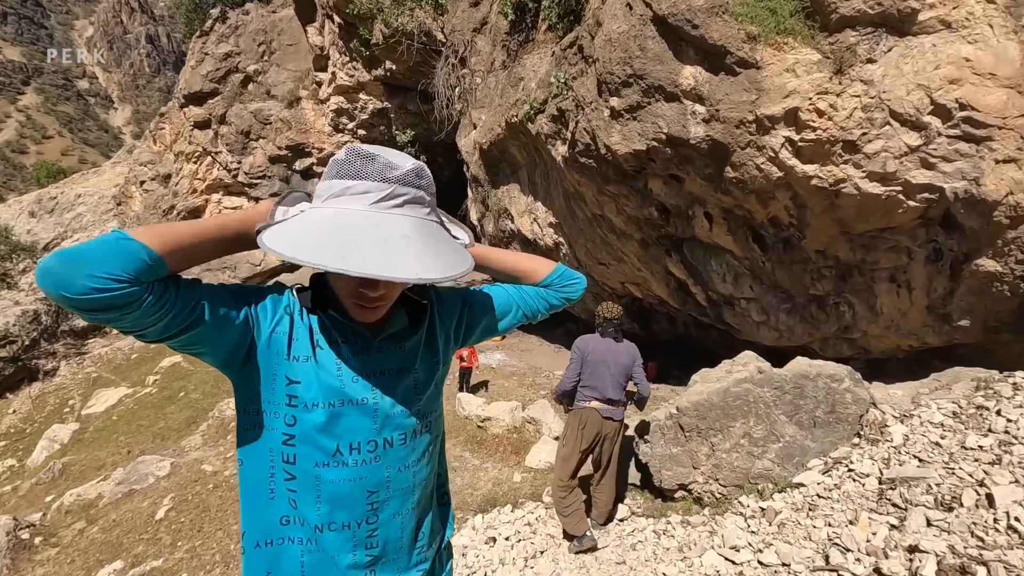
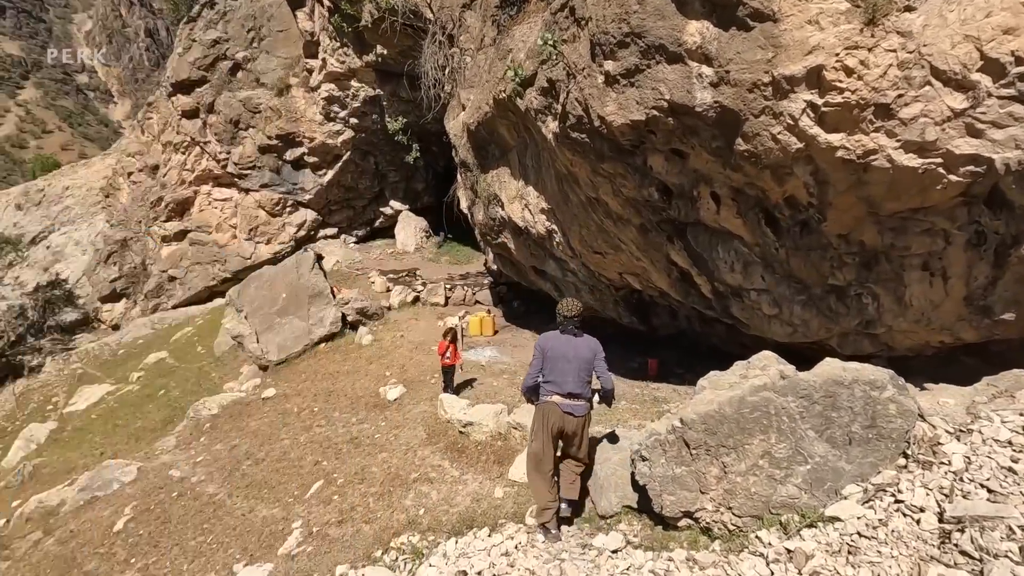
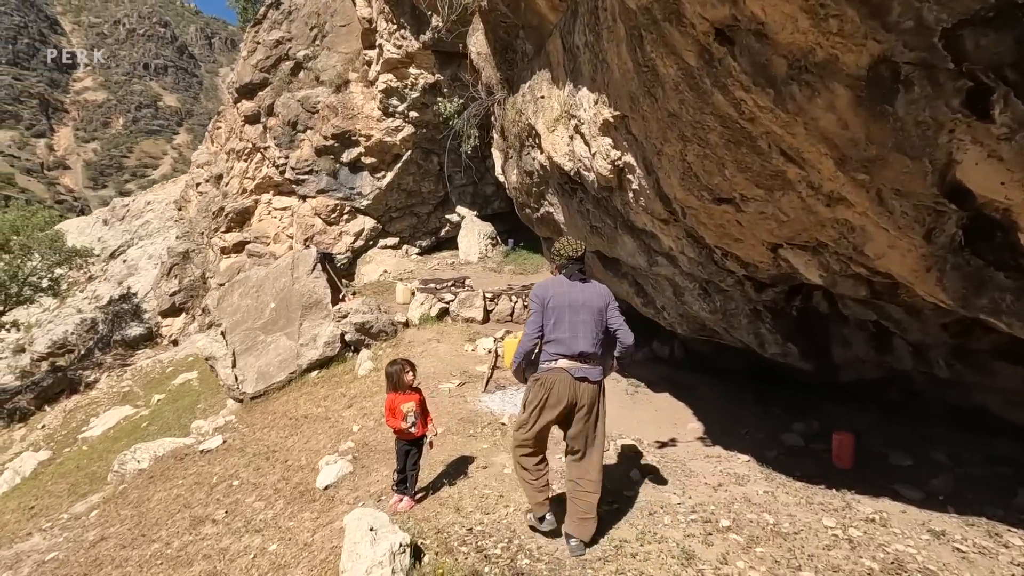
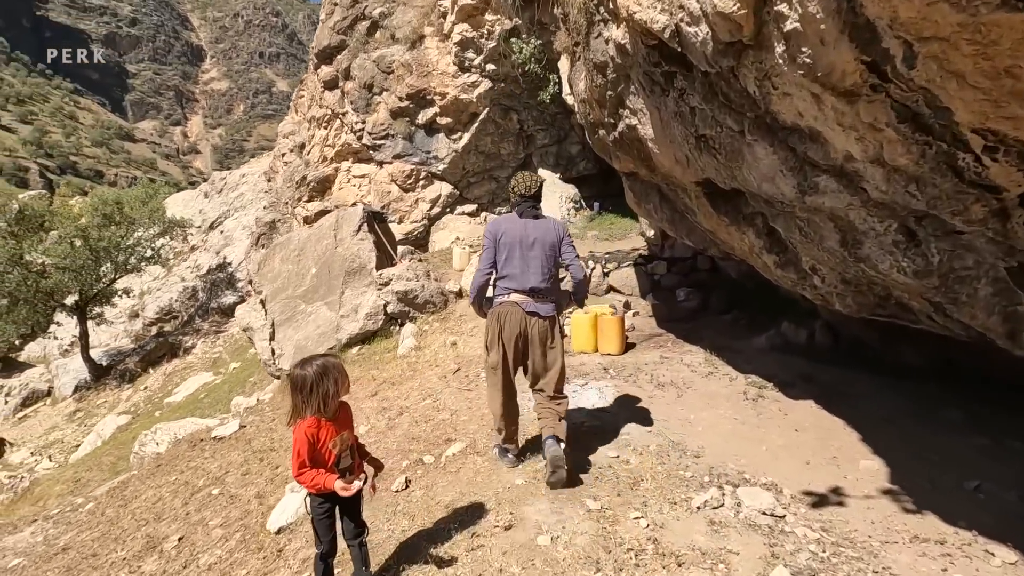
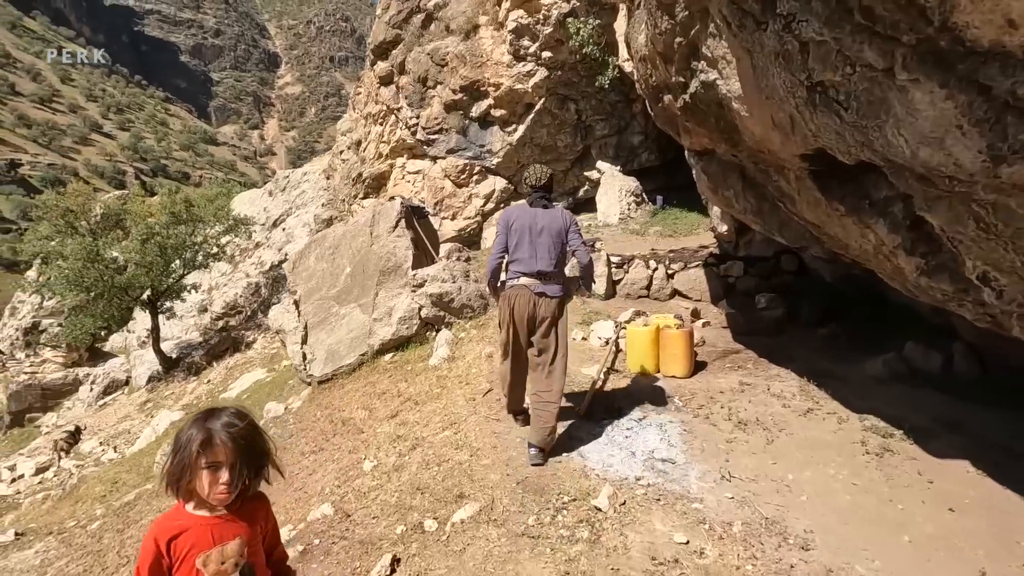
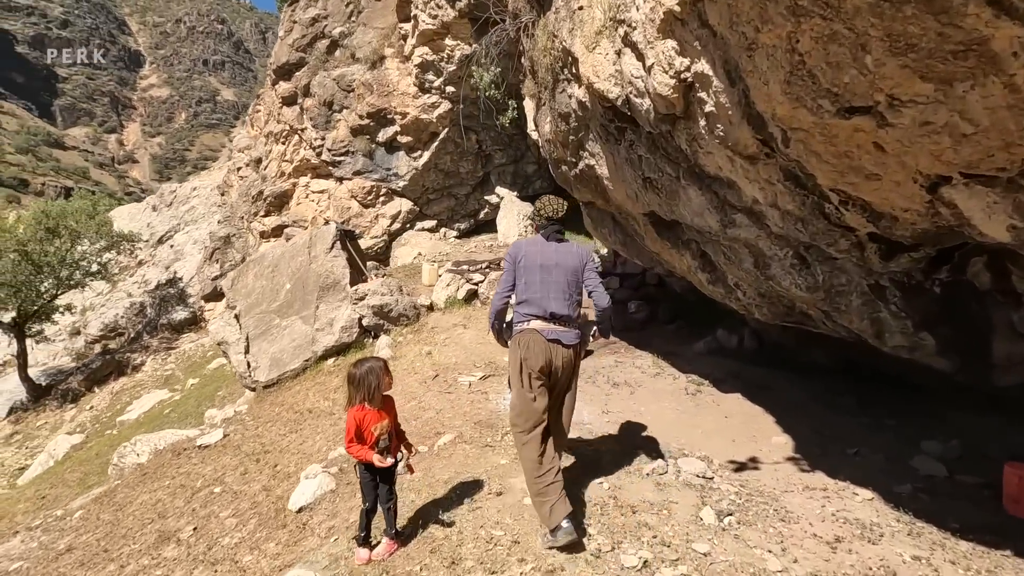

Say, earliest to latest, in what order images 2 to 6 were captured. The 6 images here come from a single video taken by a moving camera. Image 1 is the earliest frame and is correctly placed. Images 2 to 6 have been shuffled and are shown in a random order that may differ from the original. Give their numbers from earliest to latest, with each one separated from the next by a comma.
2, 3, 6, 4, 5
